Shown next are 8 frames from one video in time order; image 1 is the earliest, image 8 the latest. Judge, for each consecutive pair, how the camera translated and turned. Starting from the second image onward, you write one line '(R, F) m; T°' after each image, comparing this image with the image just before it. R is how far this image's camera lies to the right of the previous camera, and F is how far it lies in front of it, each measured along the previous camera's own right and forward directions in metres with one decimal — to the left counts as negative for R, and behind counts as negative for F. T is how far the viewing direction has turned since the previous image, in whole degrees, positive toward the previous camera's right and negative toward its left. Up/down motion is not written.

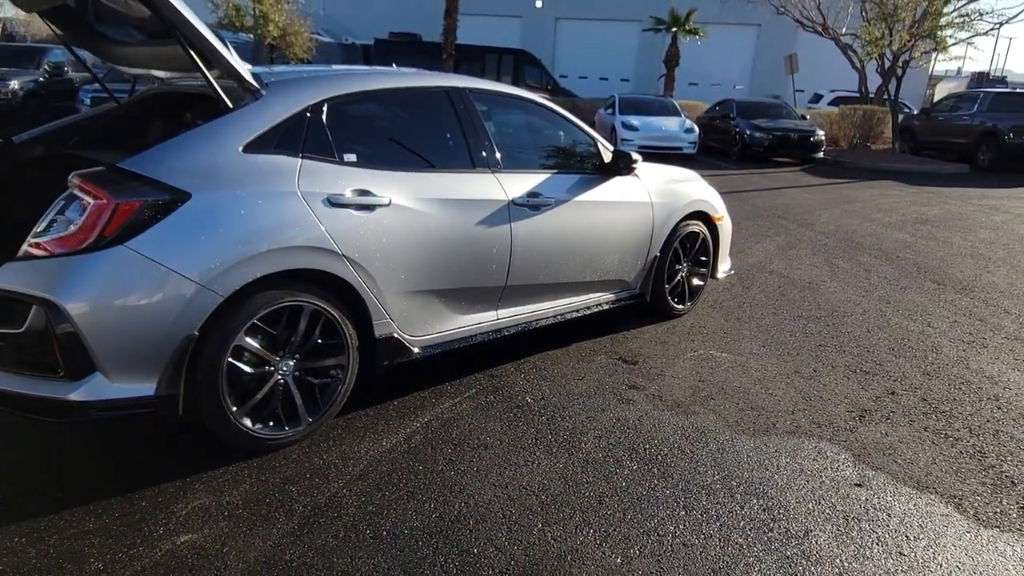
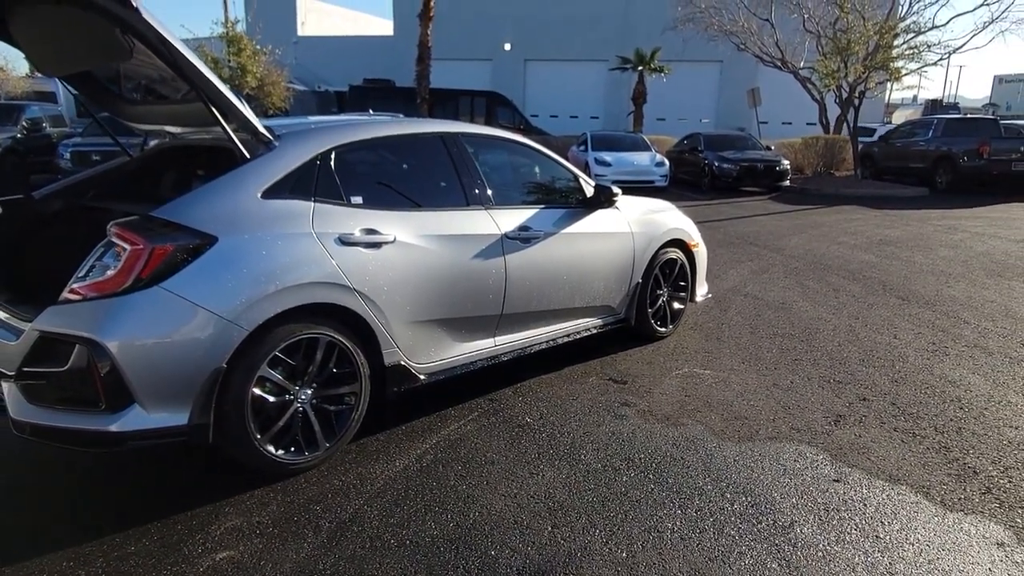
(-0.1, -0.3) m; +2°
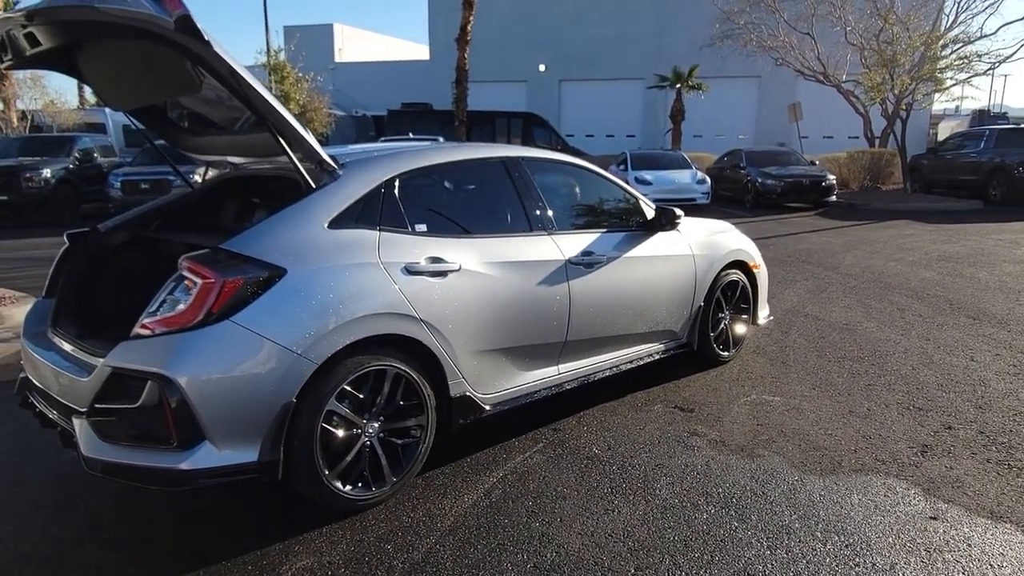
(-0.2, +0.1) m; -3°
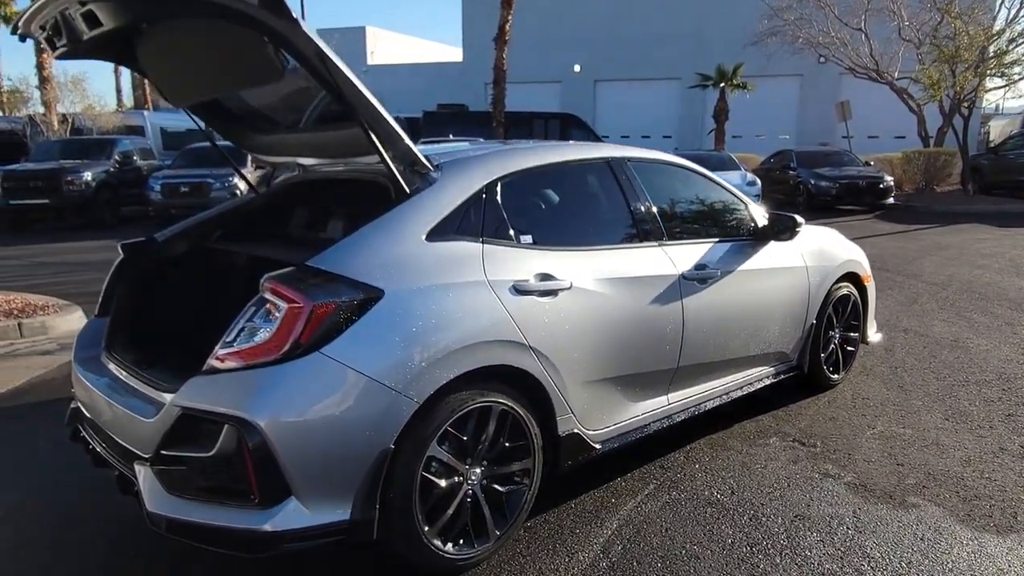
(-0.4, +0.5) m; -2°
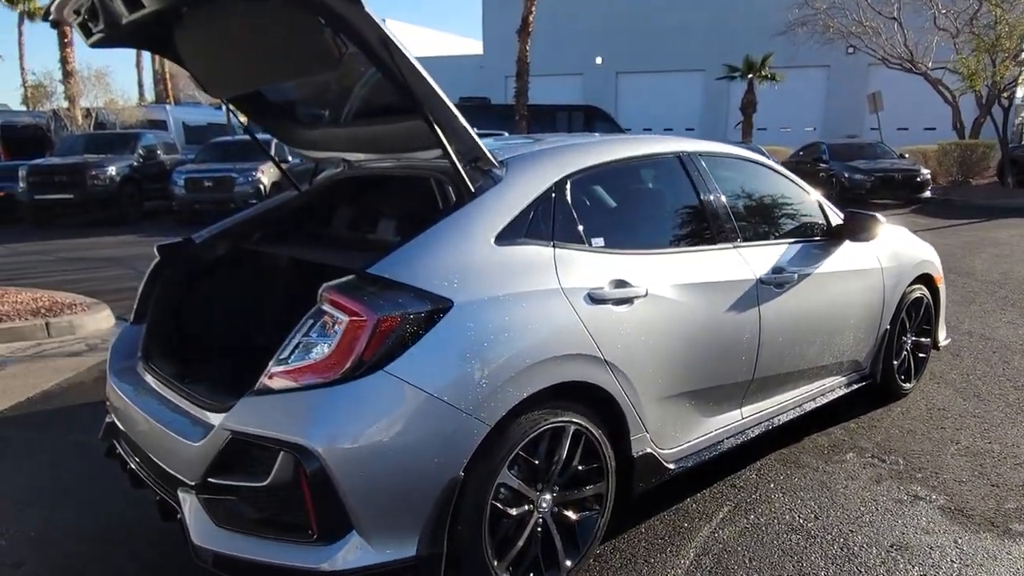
(-0.2, +0.3) m; -1°
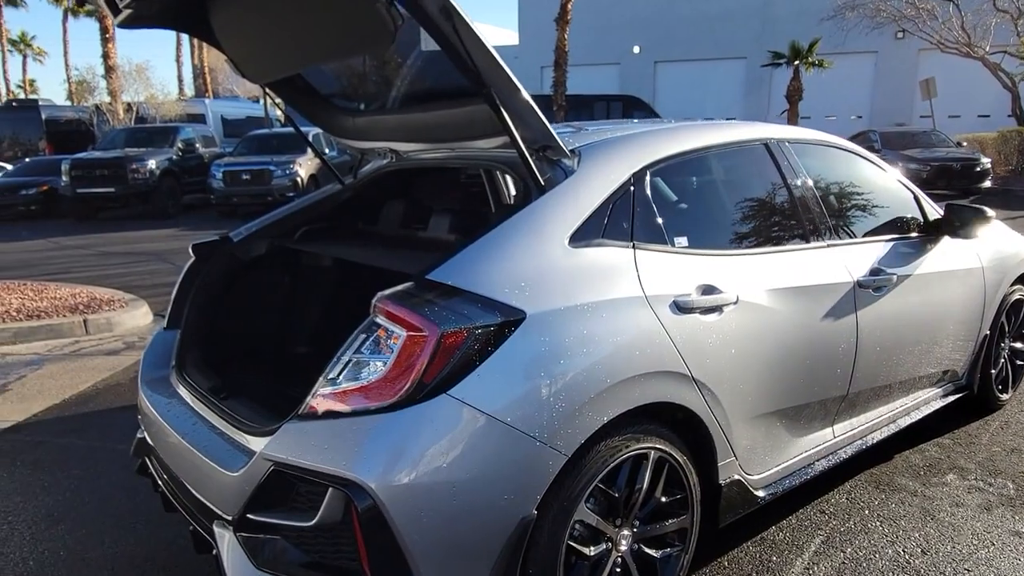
(-0.1, +0.3) m; -3°
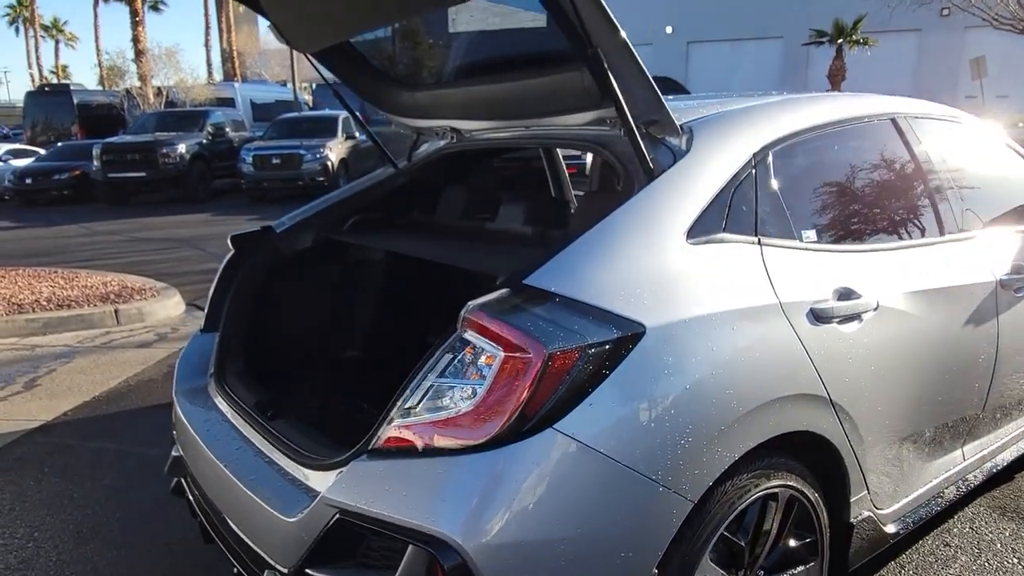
(-0.2, +0.4) m; -2°
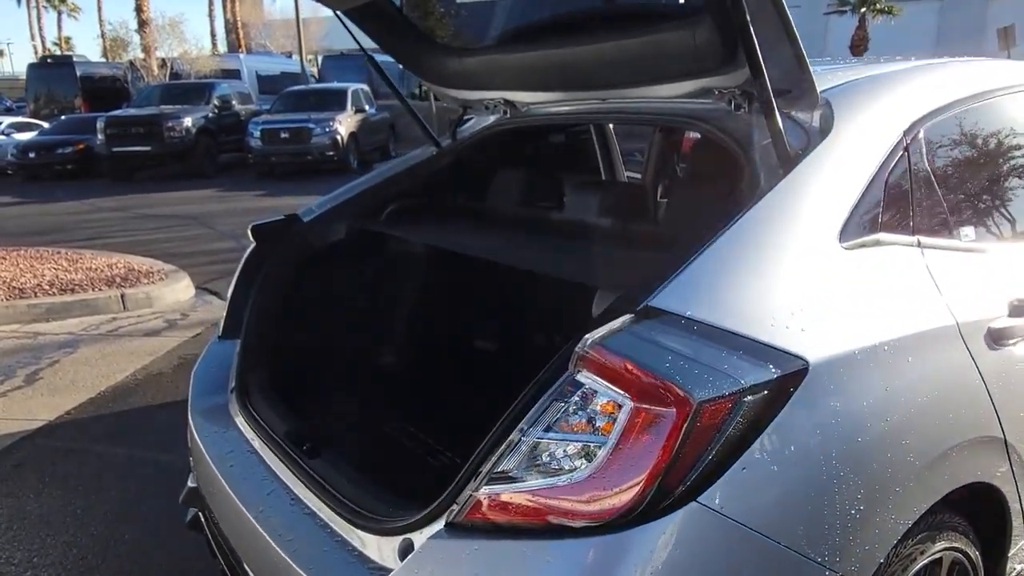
(-0.2, +0.4) m; 0°
